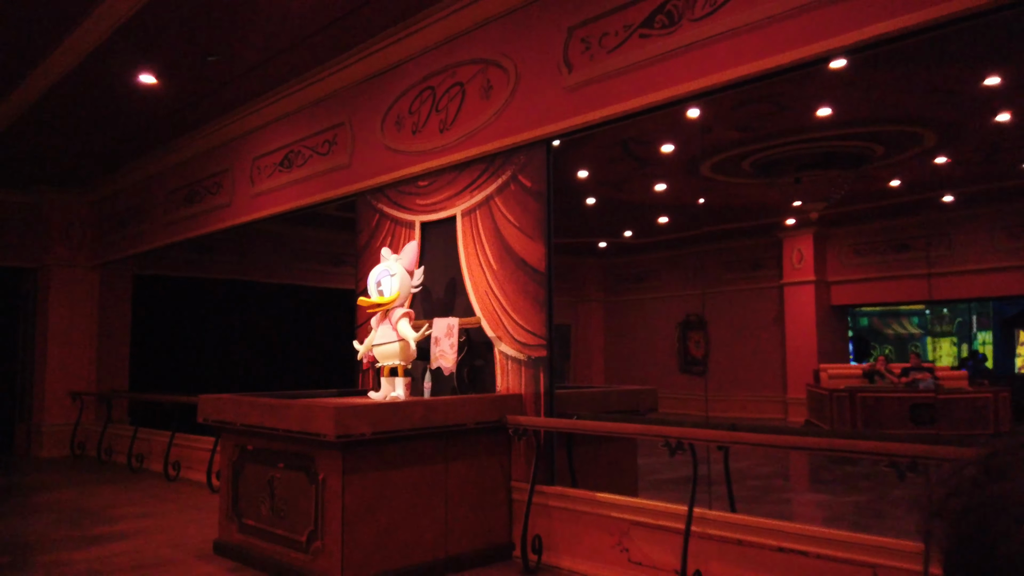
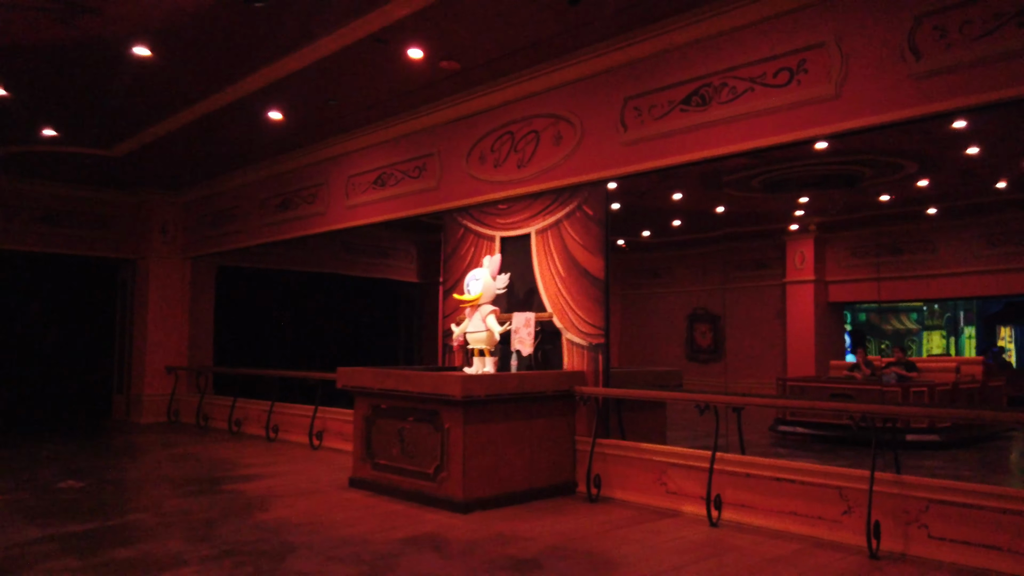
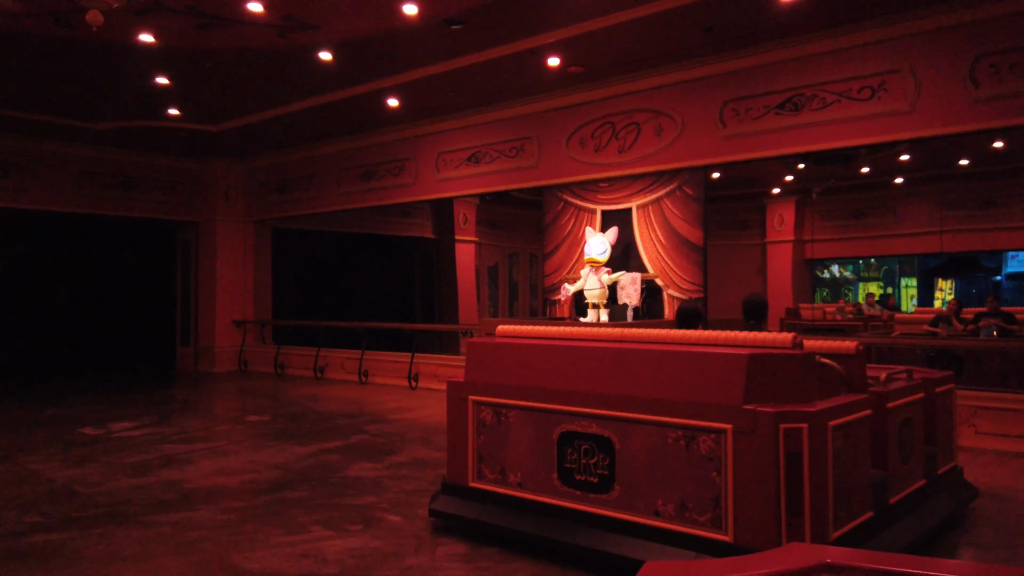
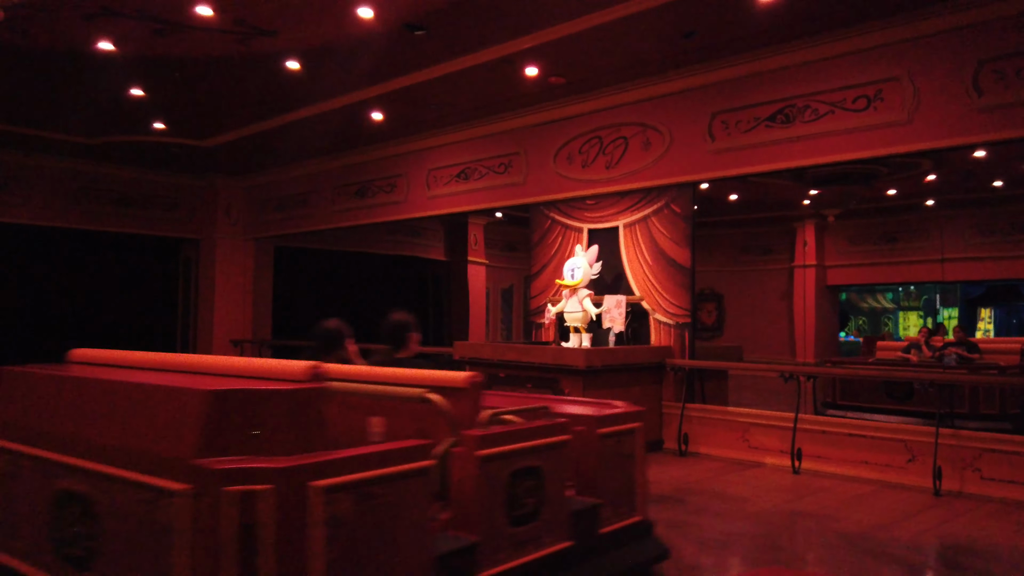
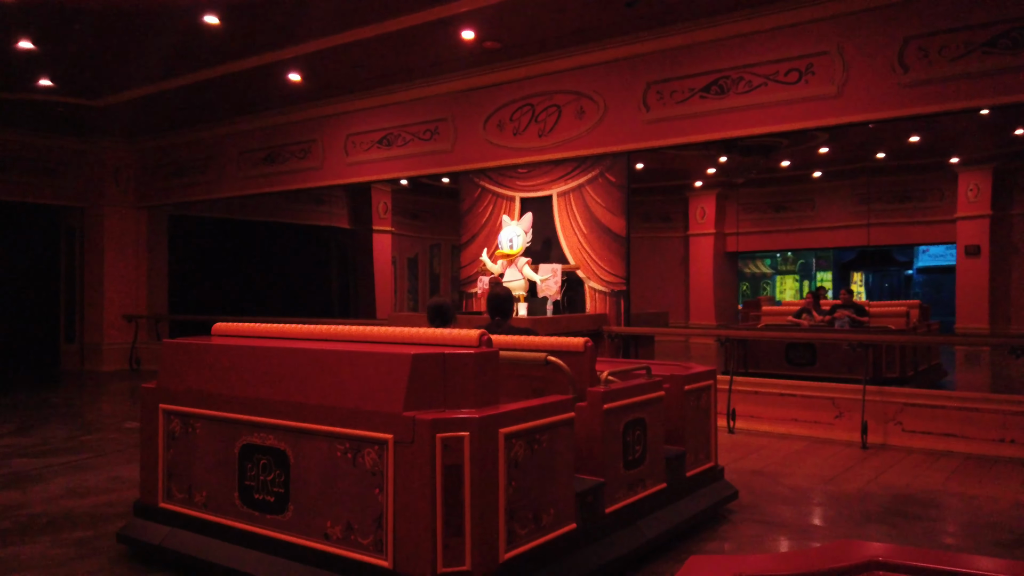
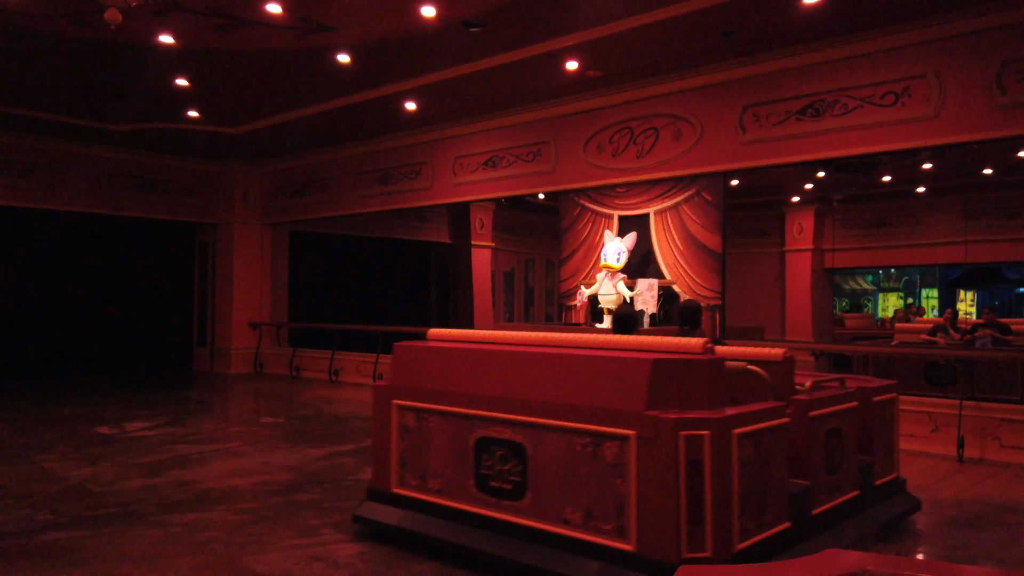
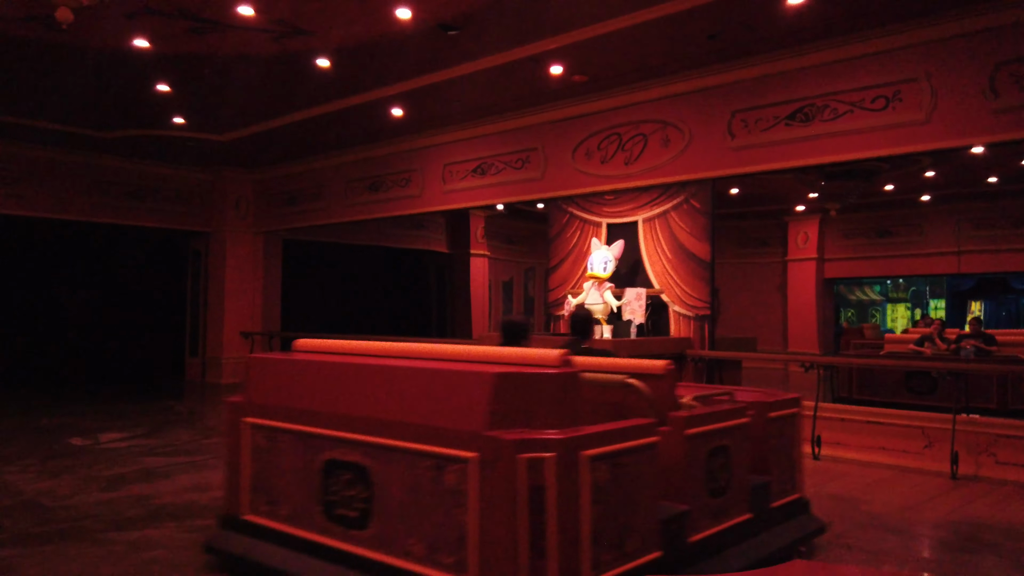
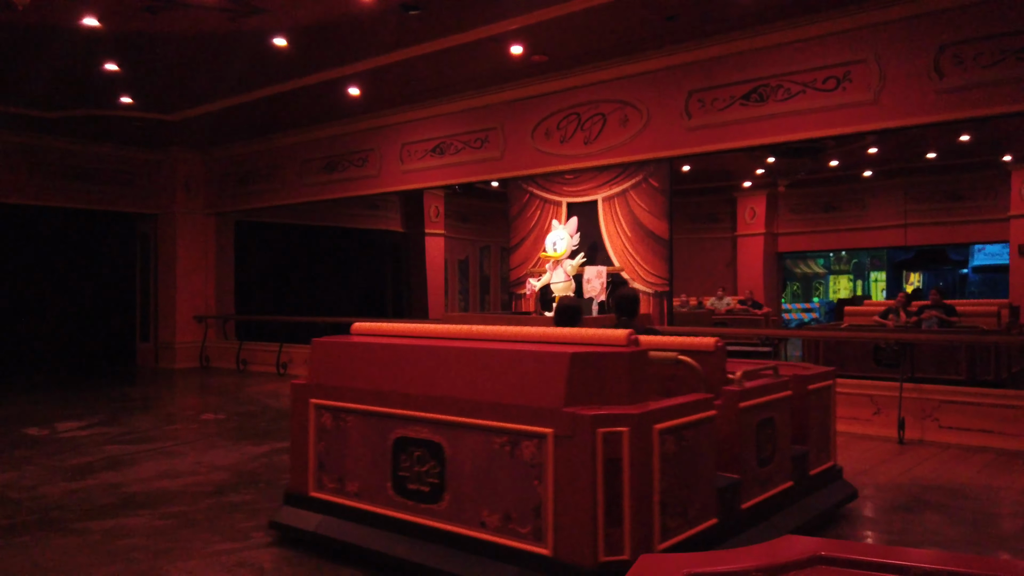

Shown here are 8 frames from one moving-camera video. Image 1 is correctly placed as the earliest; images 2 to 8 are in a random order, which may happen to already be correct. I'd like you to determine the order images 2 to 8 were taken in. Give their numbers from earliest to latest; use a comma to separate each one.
2, 4, 7, 6, 3, 8, 5
